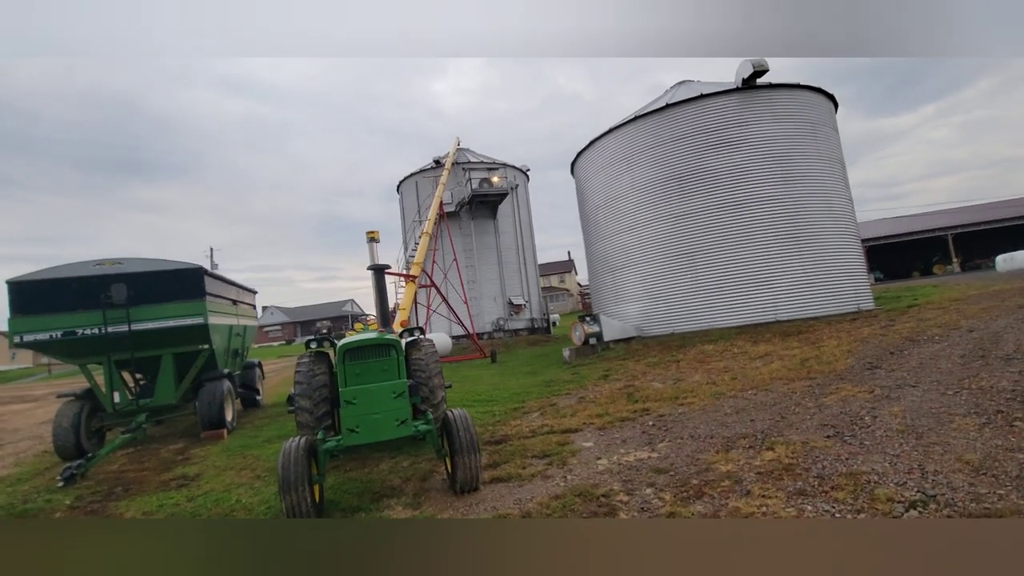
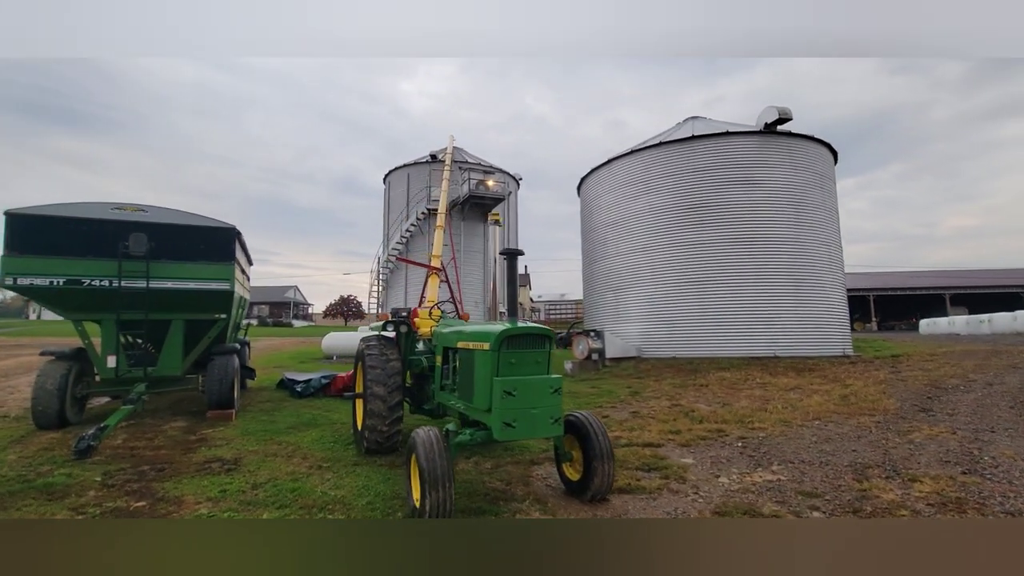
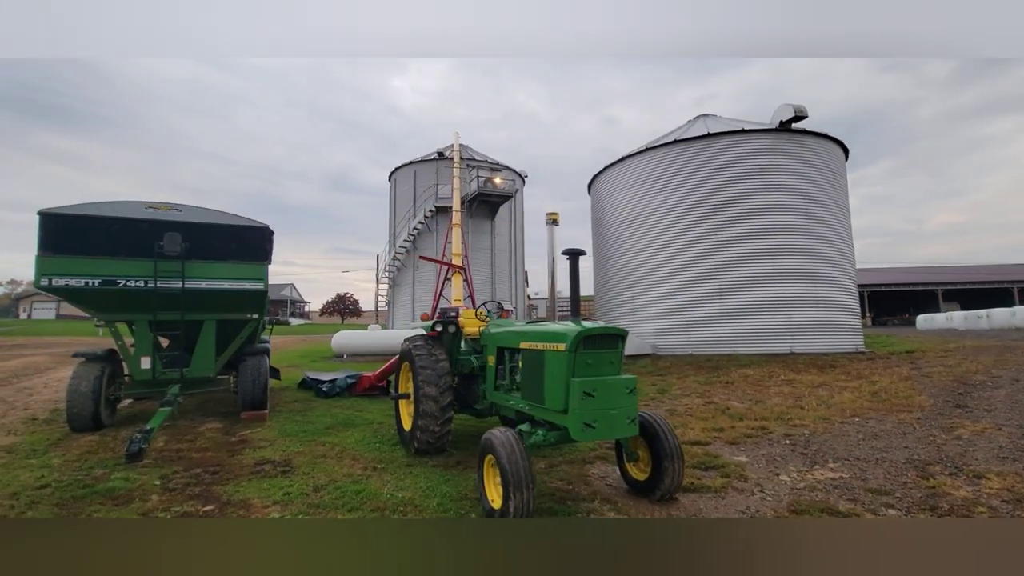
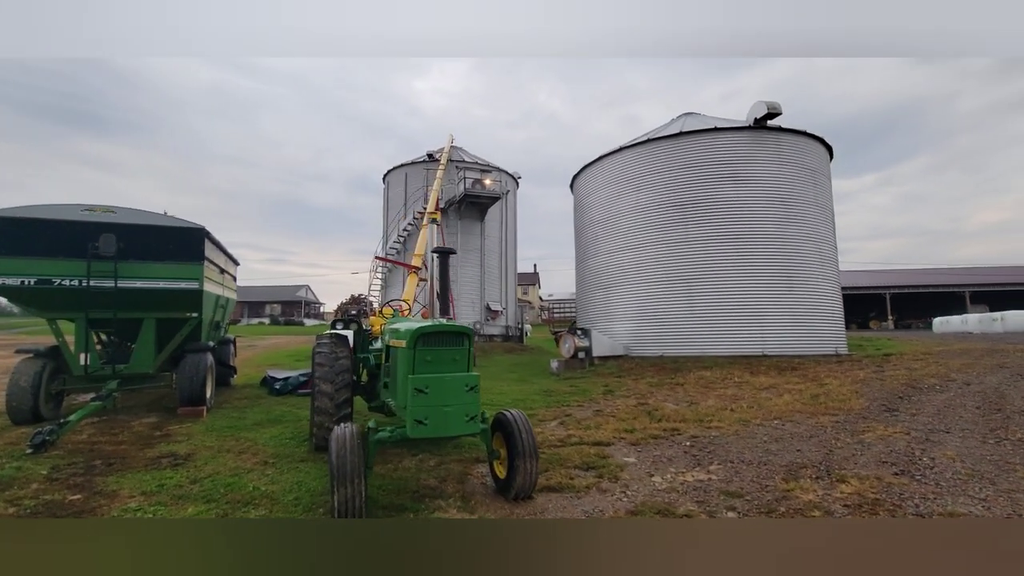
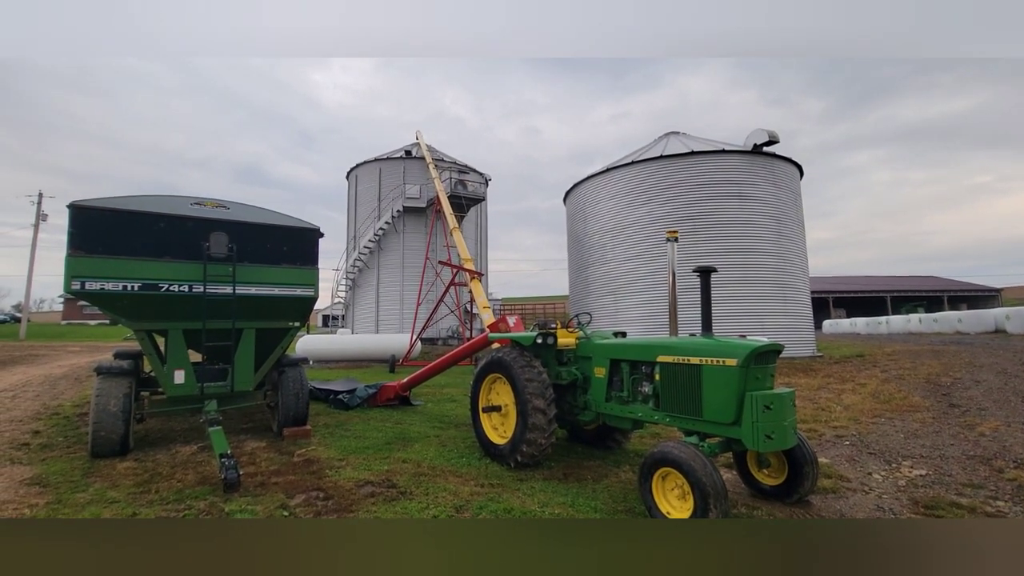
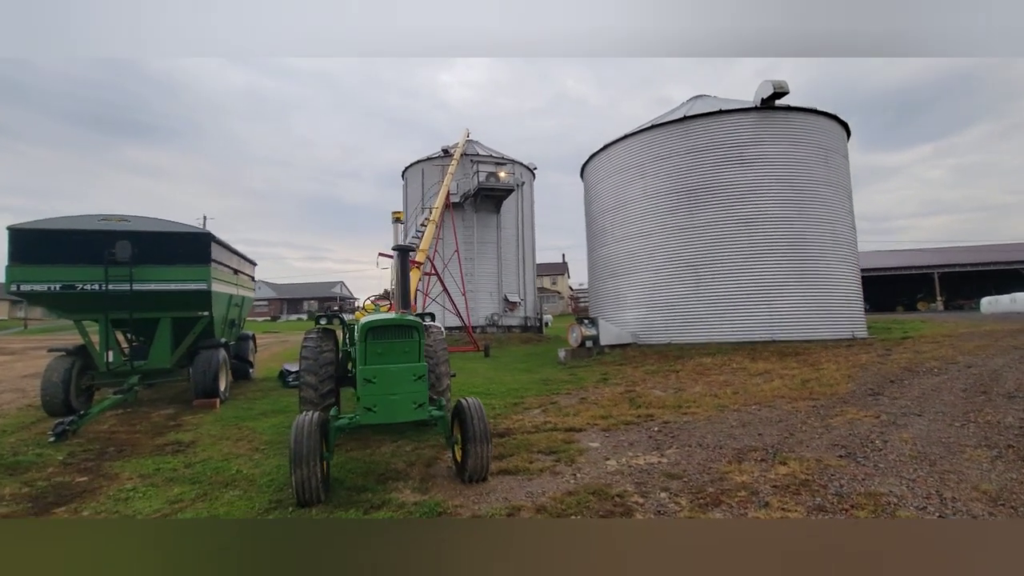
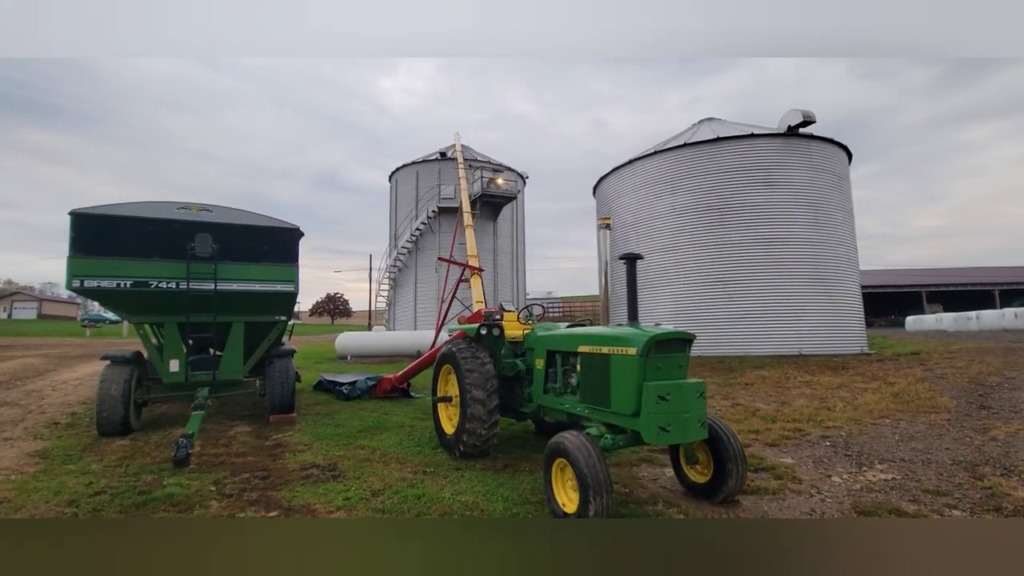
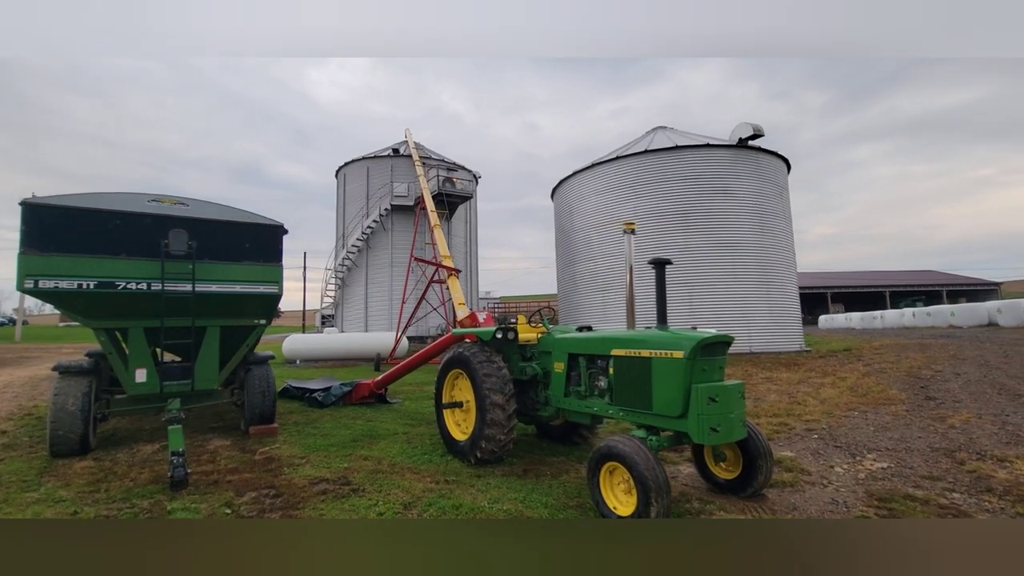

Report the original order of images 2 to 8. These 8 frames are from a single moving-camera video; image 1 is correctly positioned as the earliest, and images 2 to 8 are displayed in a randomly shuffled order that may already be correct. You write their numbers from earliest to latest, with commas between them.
6, 4, 2, 3, 7, 8, 5
